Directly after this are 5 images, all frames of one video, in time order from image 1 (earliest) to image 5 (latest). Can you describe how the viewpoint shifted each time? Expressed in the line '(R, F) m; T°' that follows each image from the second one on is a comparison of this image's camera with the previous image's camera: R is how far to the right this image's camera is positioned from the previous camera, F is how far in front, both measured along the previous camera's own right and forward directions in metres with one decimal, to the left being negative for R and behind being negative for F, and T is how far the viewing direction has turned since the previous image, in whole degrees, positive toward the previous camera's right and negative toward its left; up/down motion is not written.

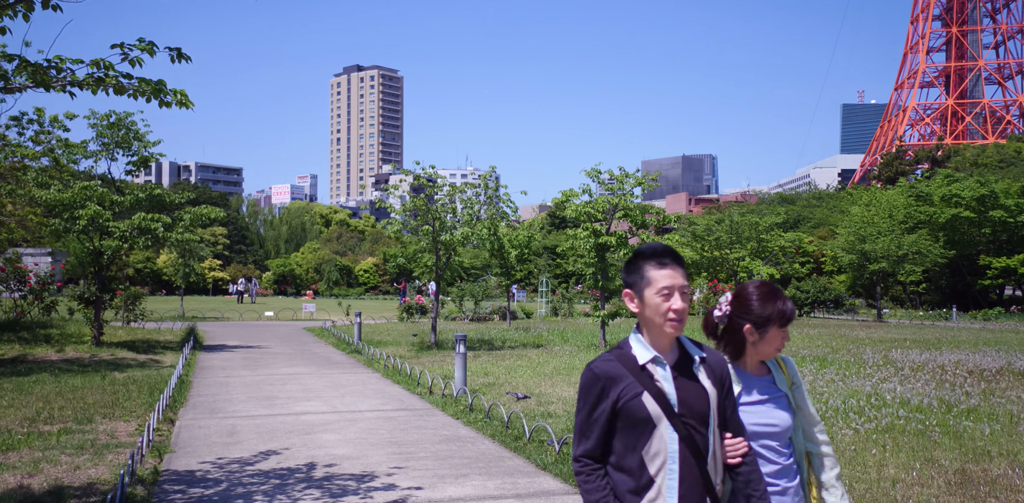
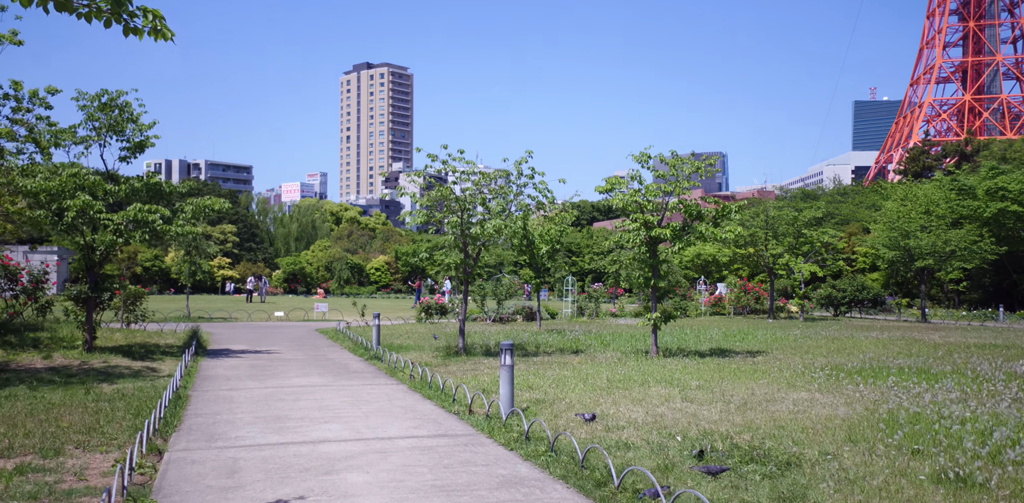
(-0.6, +2.2) m; -1°
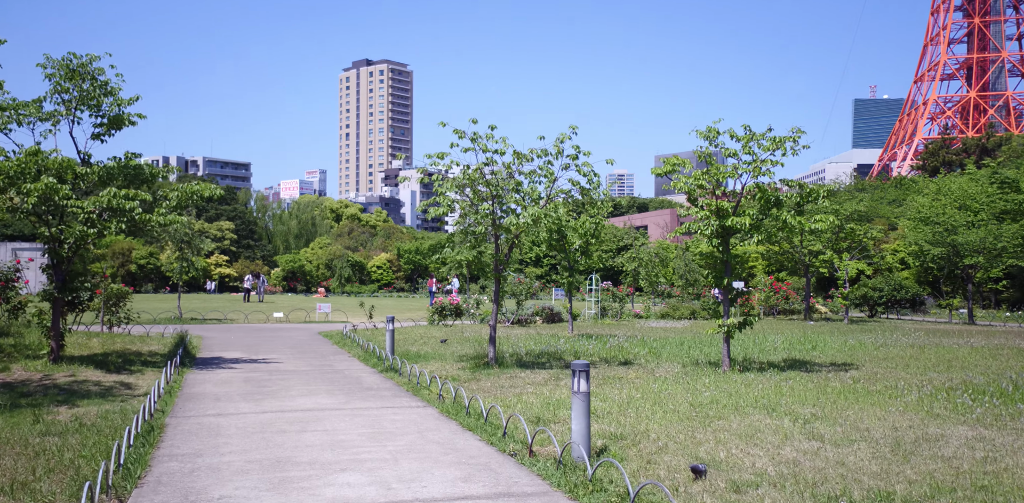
(-0.8, +2.8) m; 0°
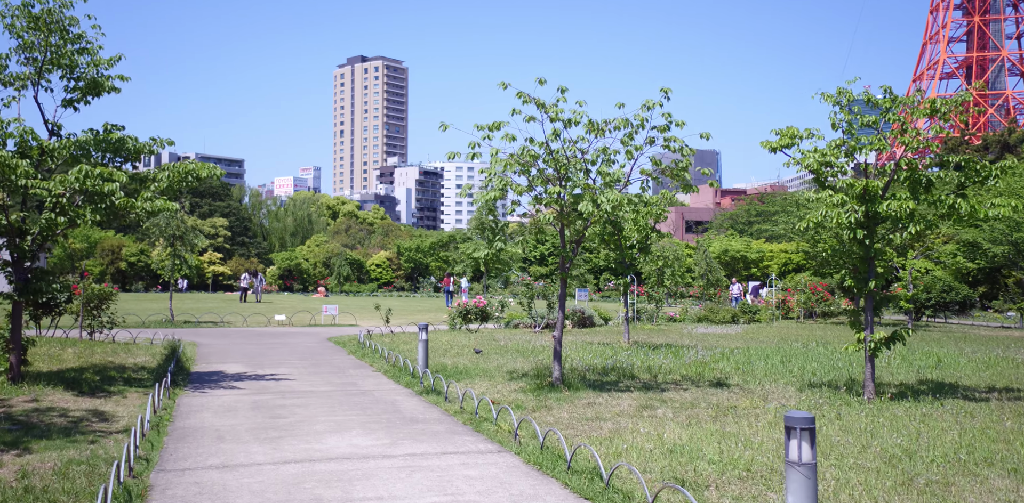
(-1.2, +3.1) m; 0°
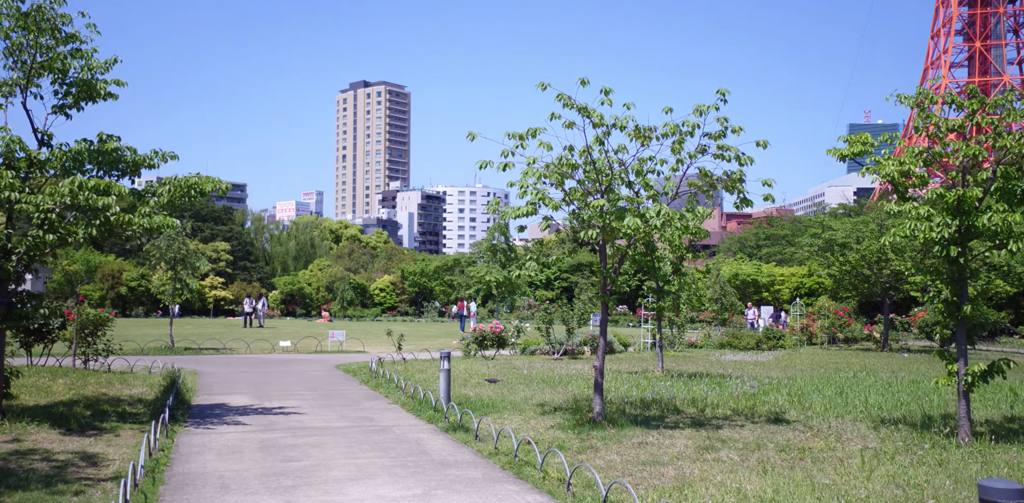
(-0.5, +1.3) m; 0°
